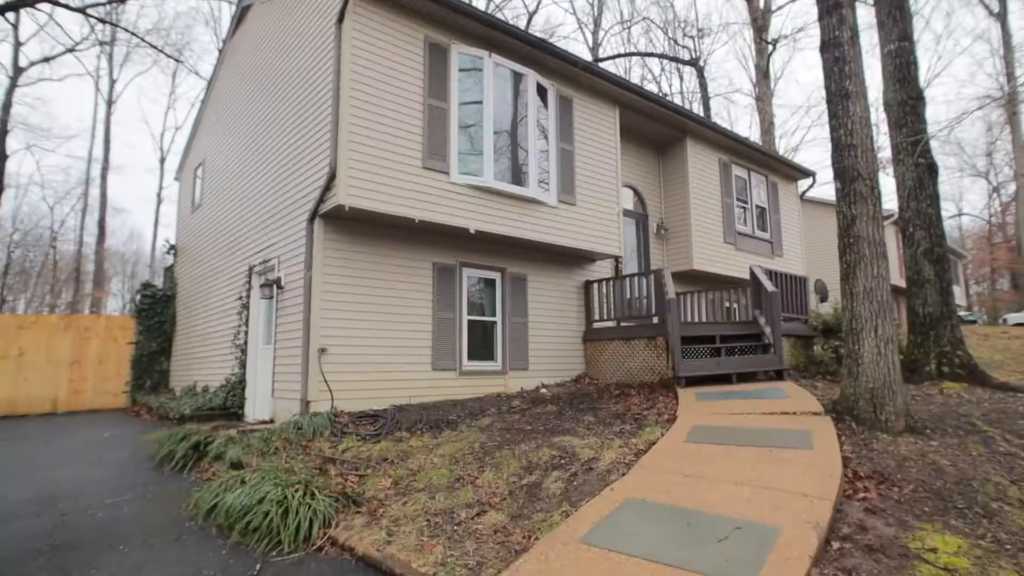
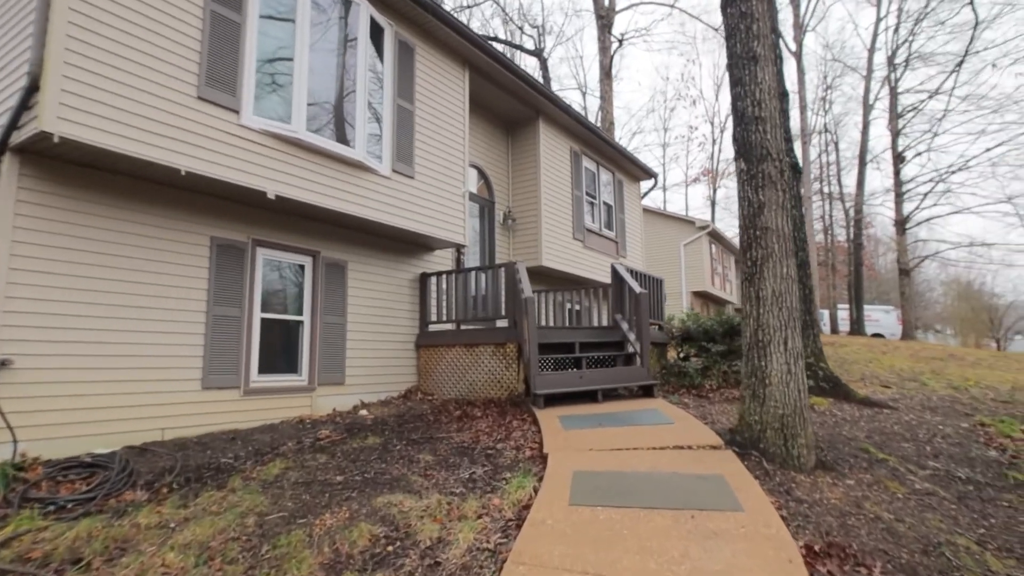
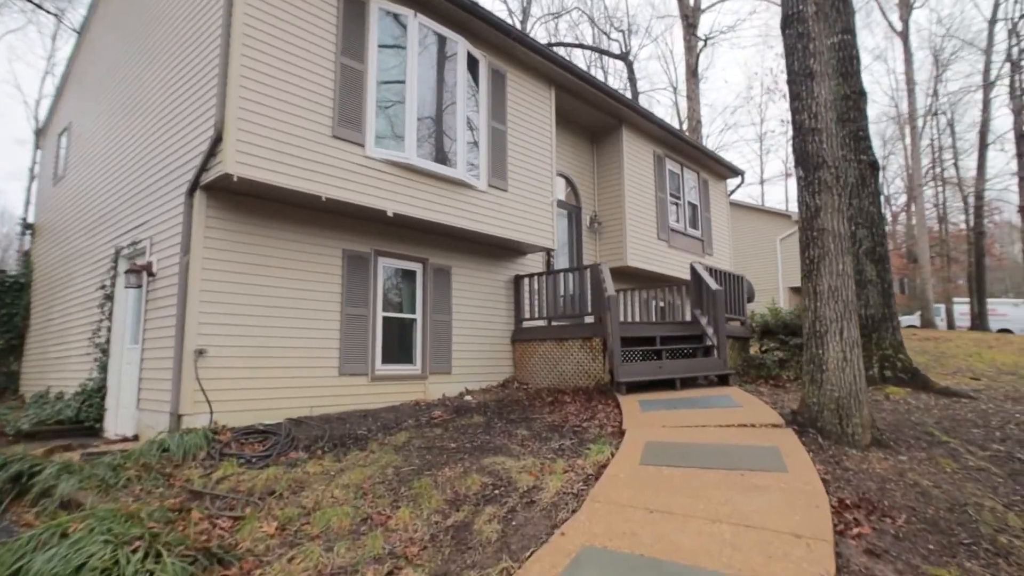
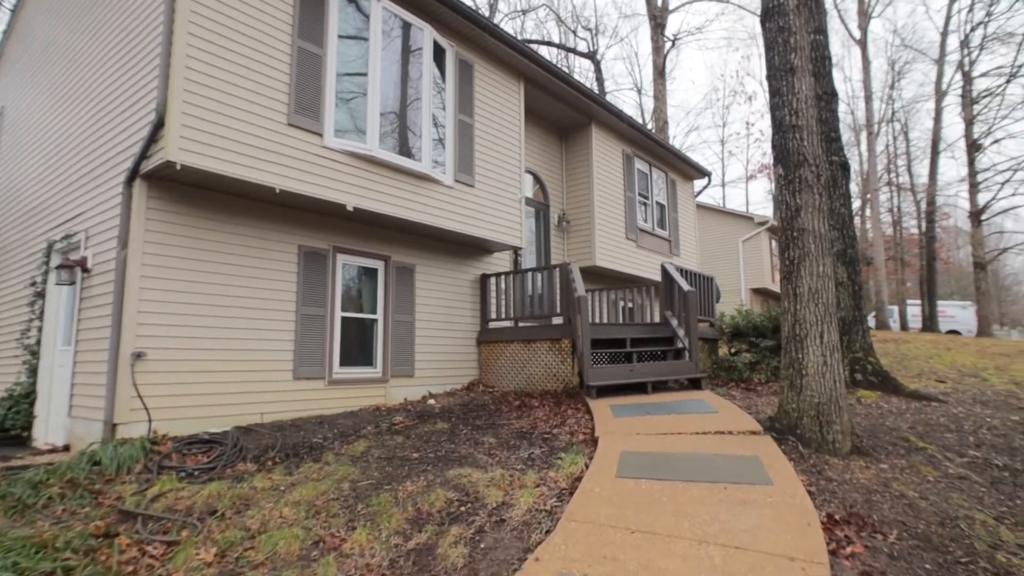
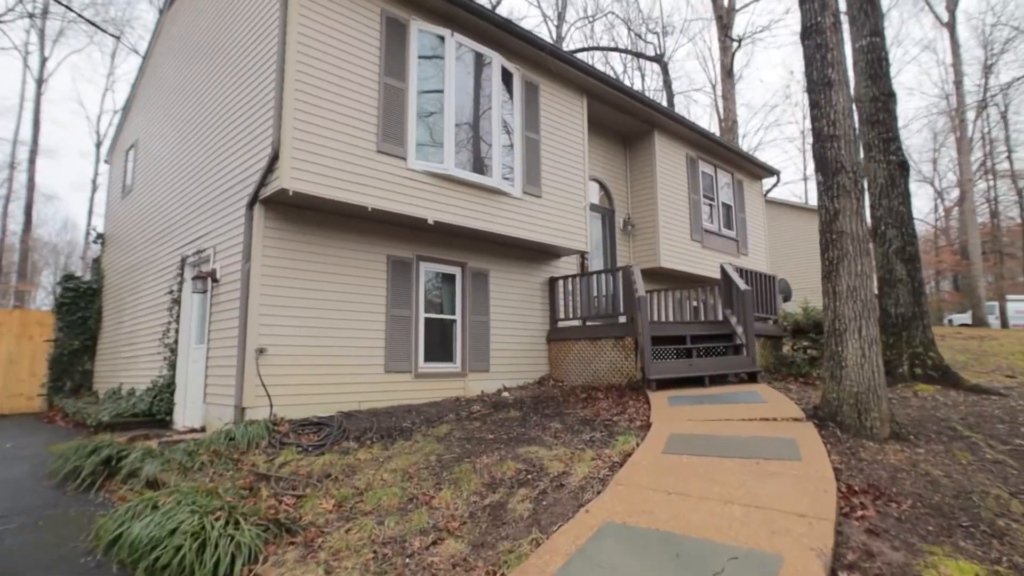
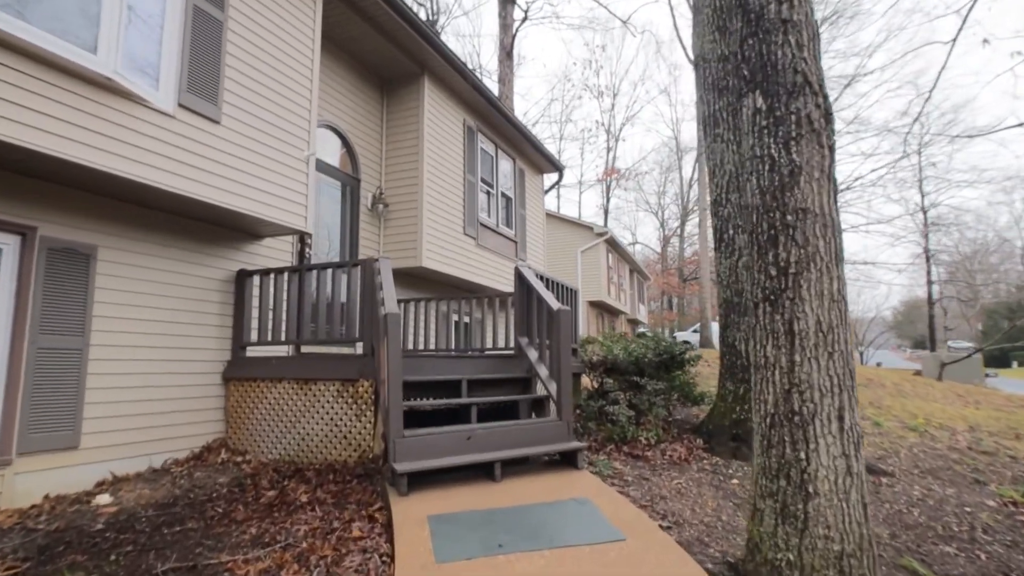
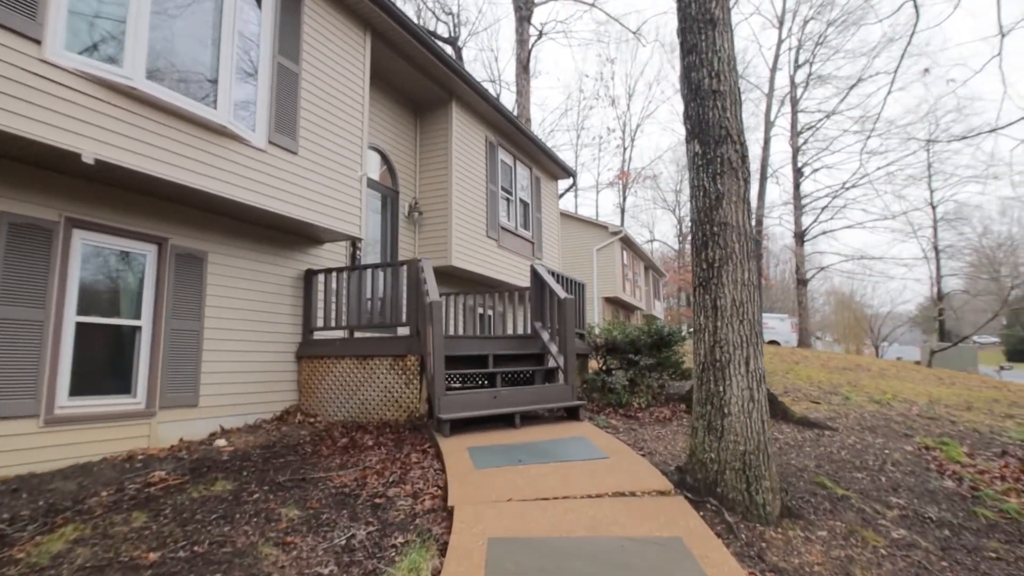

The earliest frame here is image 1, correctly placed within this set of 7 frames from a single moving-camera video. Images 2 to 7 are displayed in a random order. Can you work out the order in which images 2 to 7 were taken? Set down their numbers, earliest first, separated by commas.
5, 3, 4, 2, 7, 6
